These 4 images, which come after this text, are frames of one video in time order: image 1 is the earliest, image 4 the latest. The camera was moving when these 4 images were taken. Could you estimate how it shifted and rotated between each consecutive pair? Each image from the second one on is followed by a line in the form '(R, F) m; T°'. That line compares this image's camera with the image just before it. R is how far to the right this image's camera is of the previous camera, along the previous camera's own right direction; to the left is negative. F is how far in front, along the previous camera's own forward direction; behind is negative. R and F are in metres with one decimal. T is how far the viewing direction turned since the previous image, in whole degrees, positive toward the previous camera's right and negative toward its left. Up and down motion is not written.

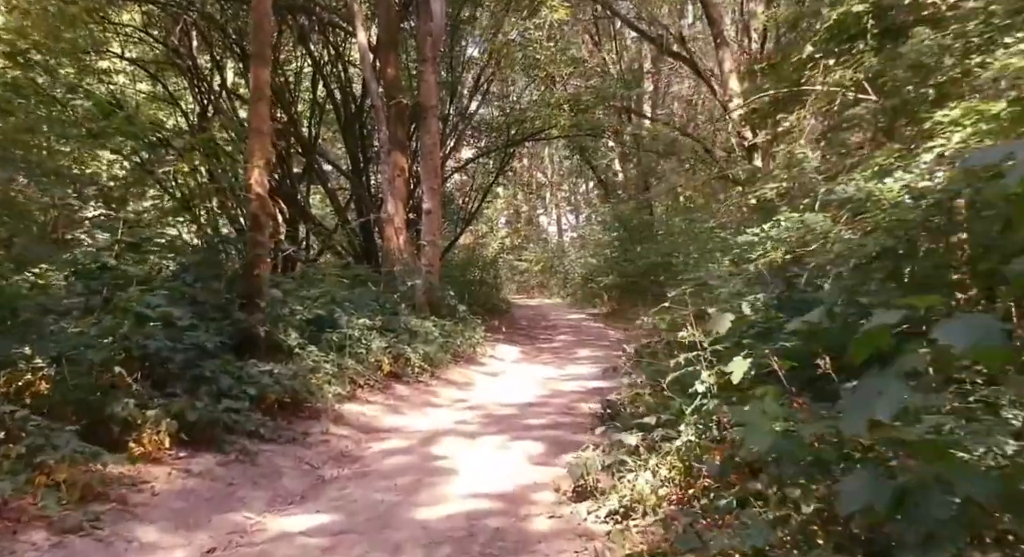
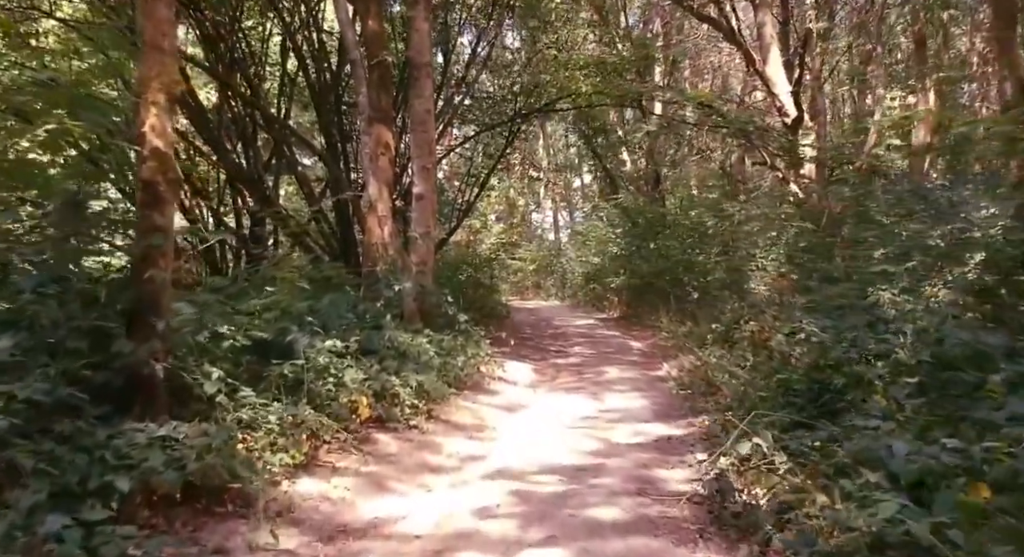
(-0.3, +2.7) m; +1°
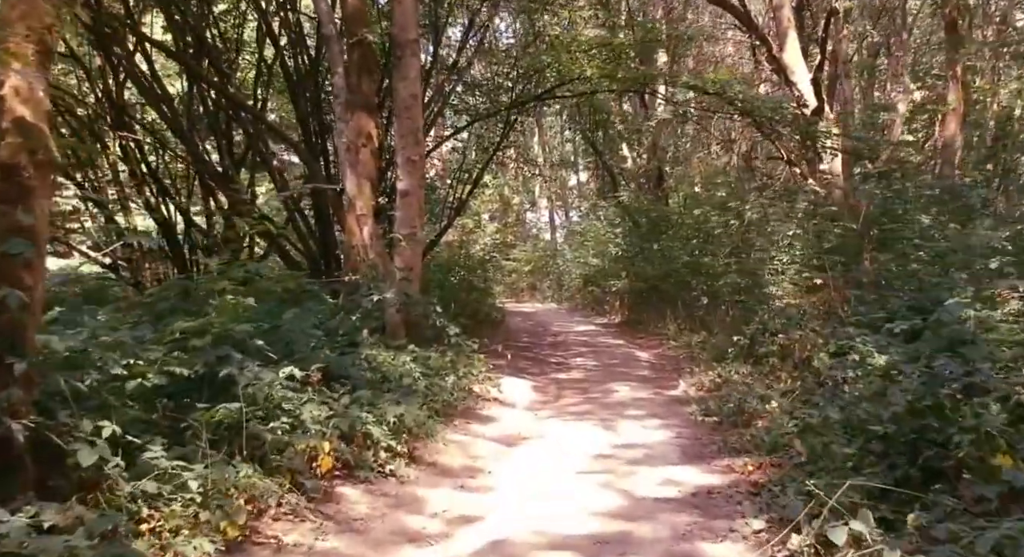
(0.0, +1.3) m; 0°
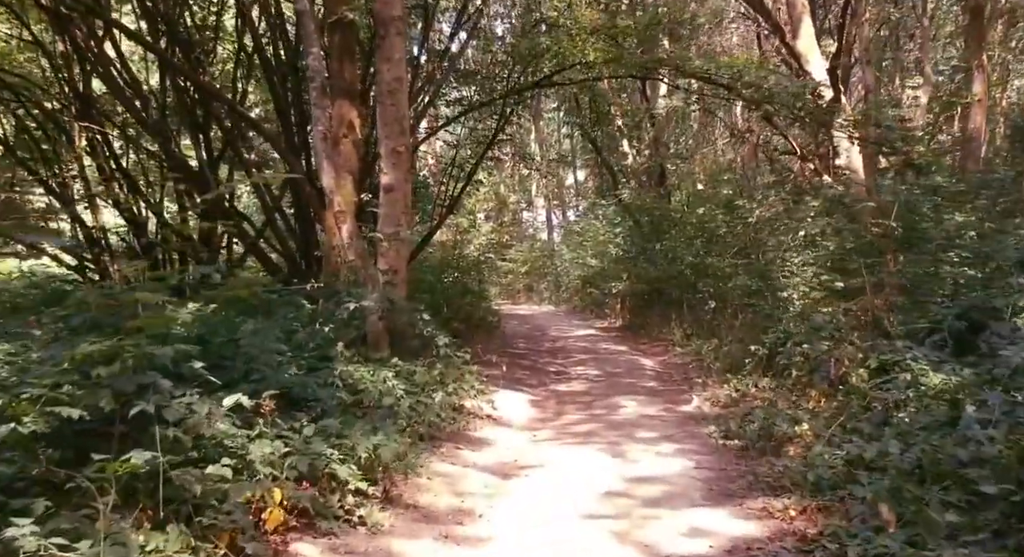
(0.0, +0.9) m; 0°
